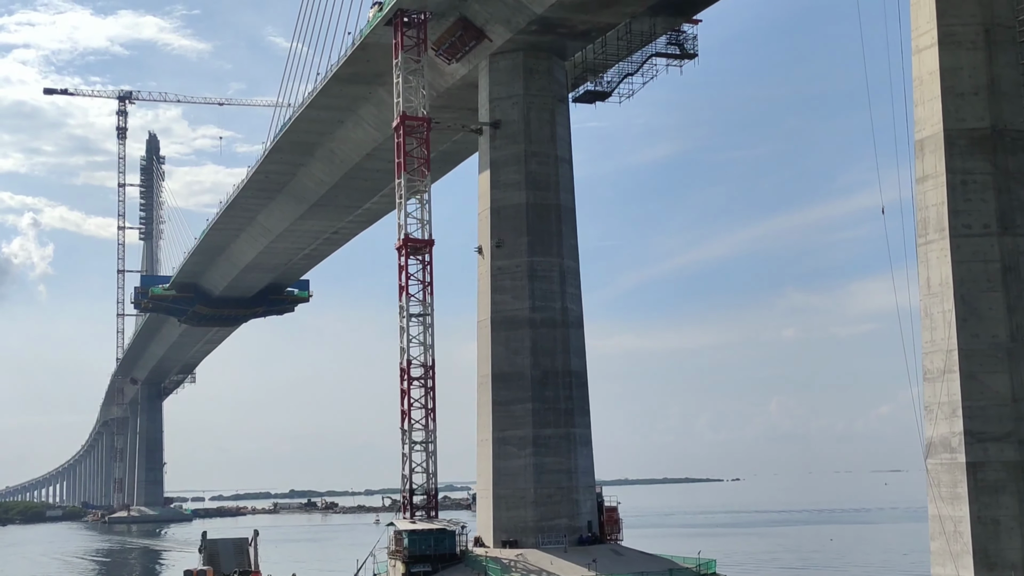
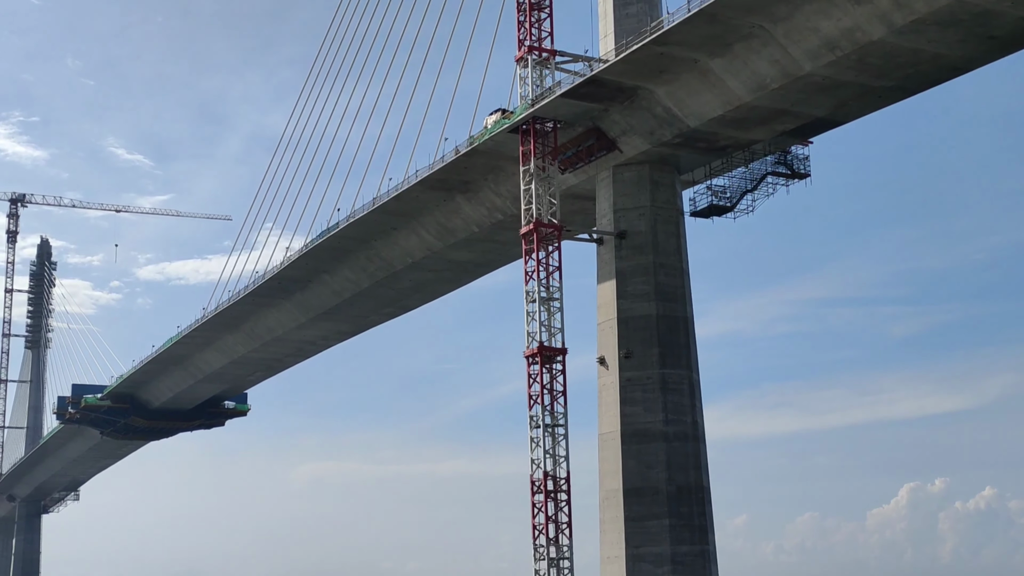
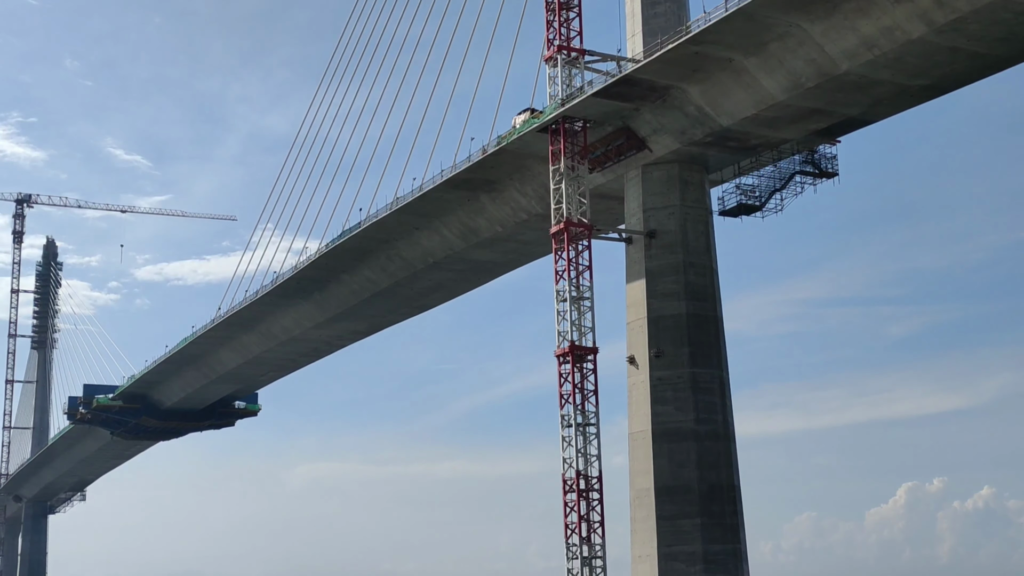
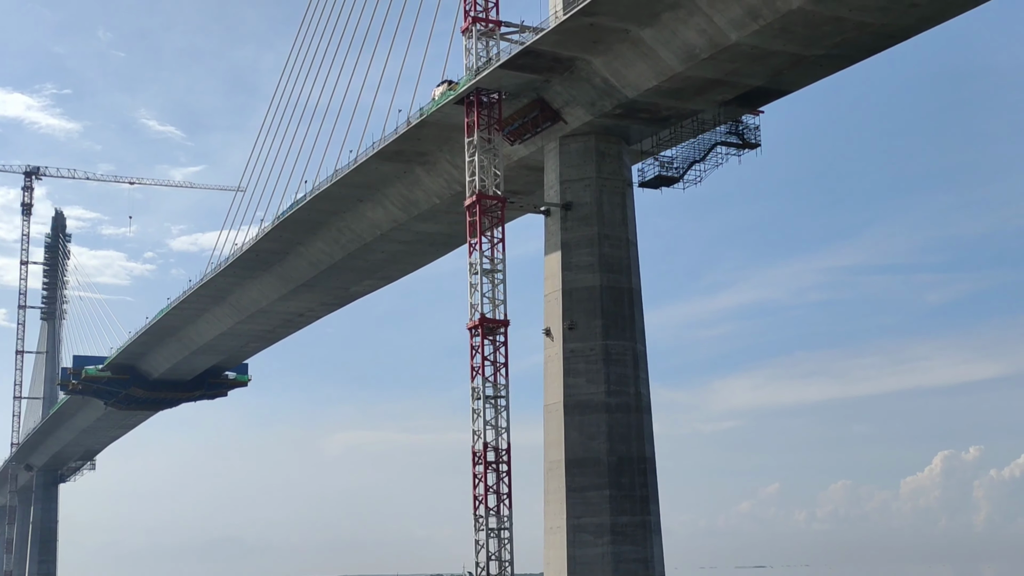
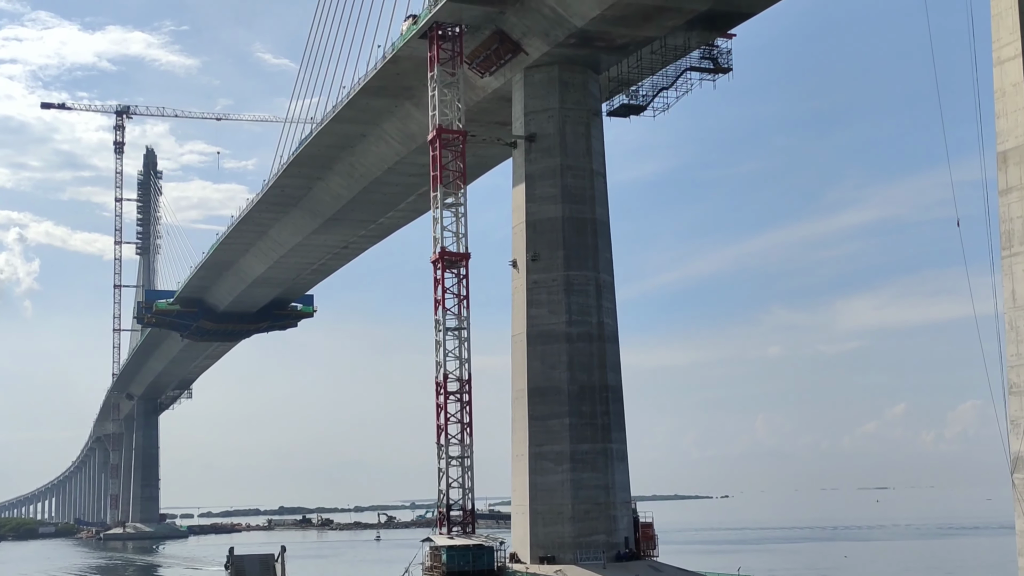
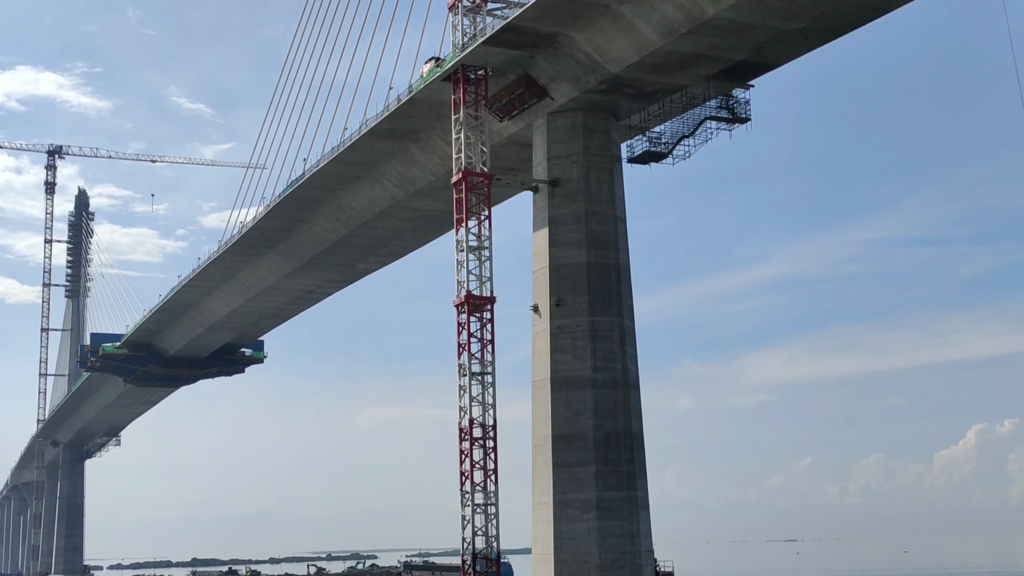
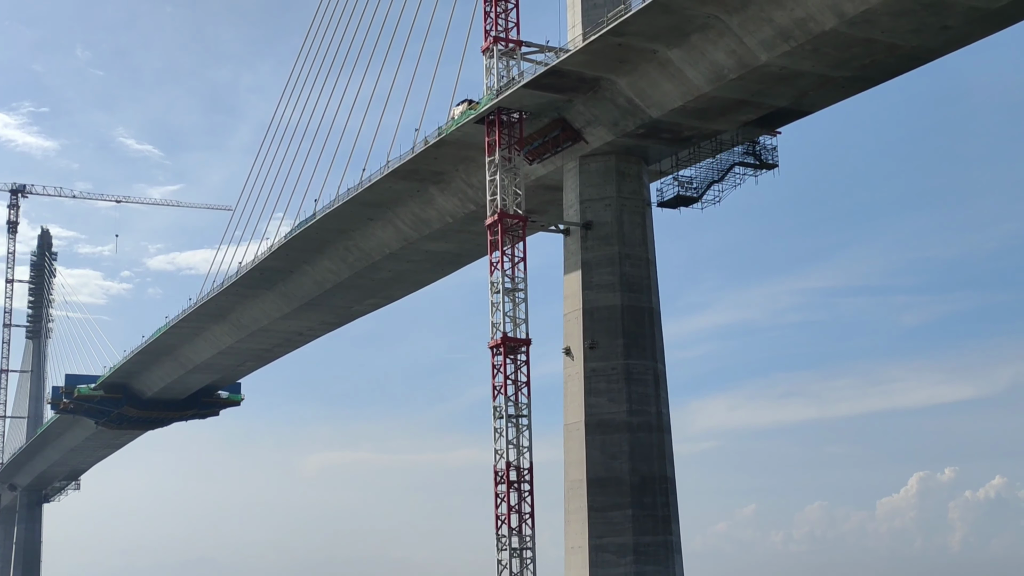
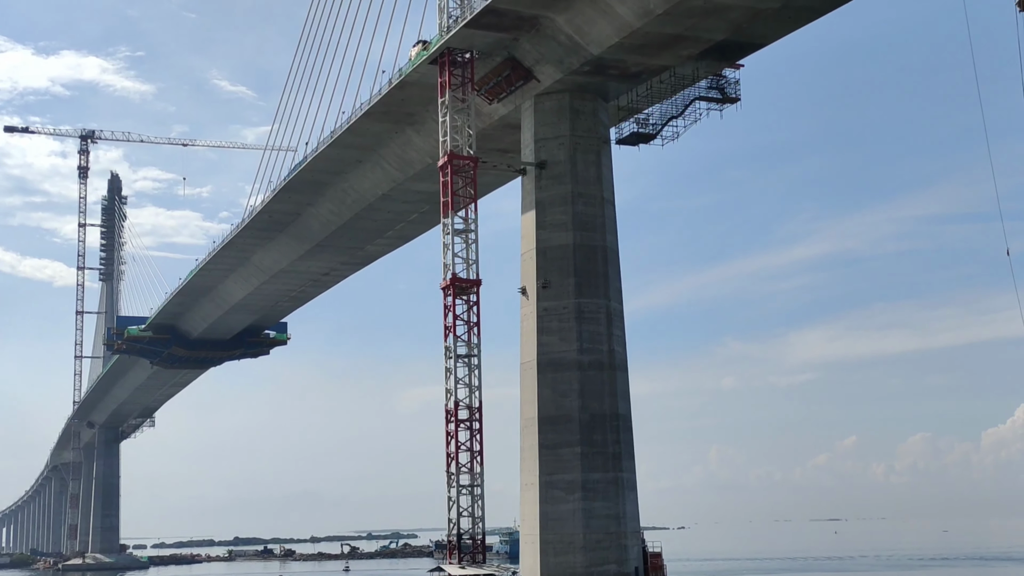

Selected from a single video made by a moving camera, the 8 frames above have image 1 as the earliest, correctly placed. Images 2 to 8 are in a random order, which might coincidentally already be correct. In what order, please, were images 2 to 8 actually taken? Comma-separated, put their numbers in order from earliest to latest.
5, 8, 6, 4, 7, 2, 3
